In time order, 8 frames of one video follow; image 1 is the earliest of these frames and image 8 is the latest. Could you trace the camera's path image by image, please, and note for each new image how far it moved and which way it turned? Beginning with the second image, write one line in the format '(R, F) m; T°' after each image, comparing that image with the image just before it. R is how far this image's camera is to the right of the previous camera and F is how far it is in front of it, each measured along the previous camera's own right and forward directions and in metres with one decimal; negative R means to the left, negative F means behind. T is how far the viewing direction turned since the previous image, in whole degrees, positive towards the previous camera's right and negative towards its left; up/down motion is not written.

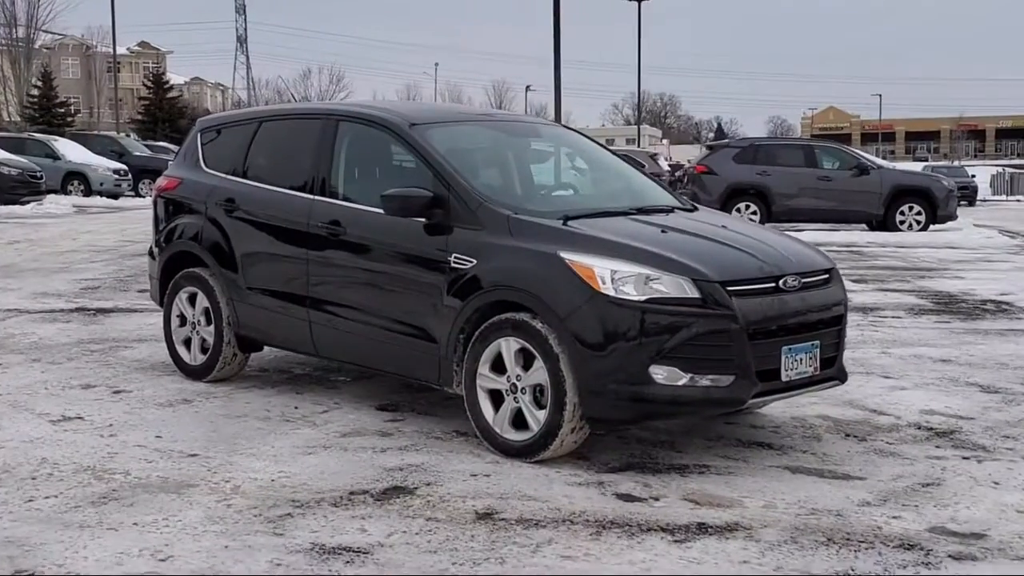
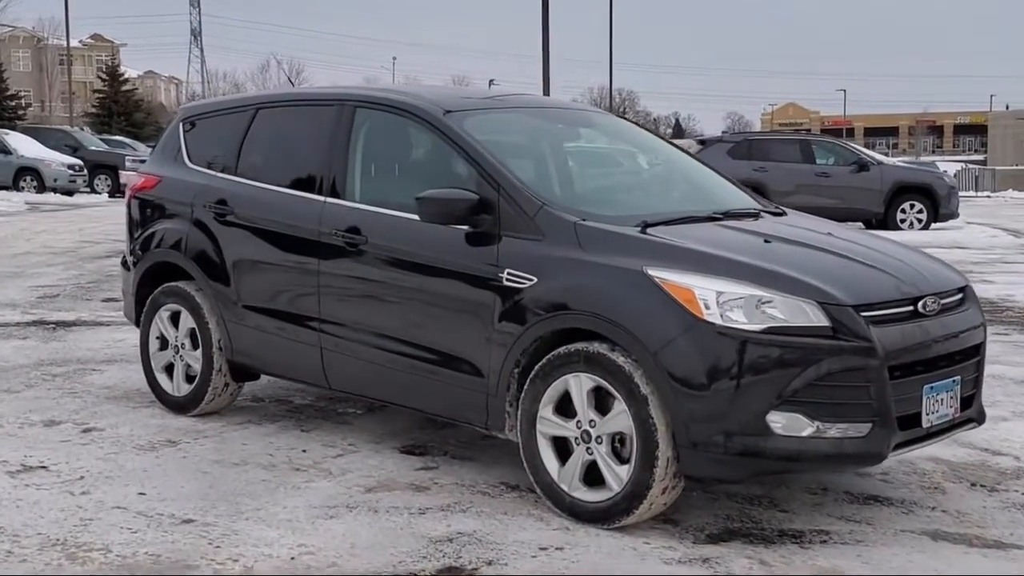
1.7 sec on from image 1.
(-0.3, +1.1) m; +2°
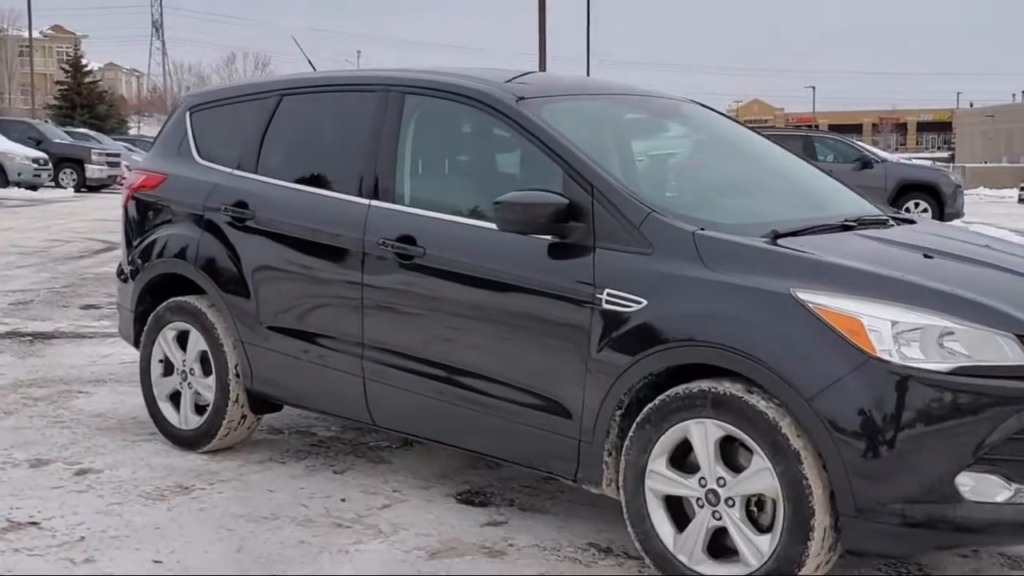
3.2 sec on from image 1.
(-0.4, +0.8) m; +1°
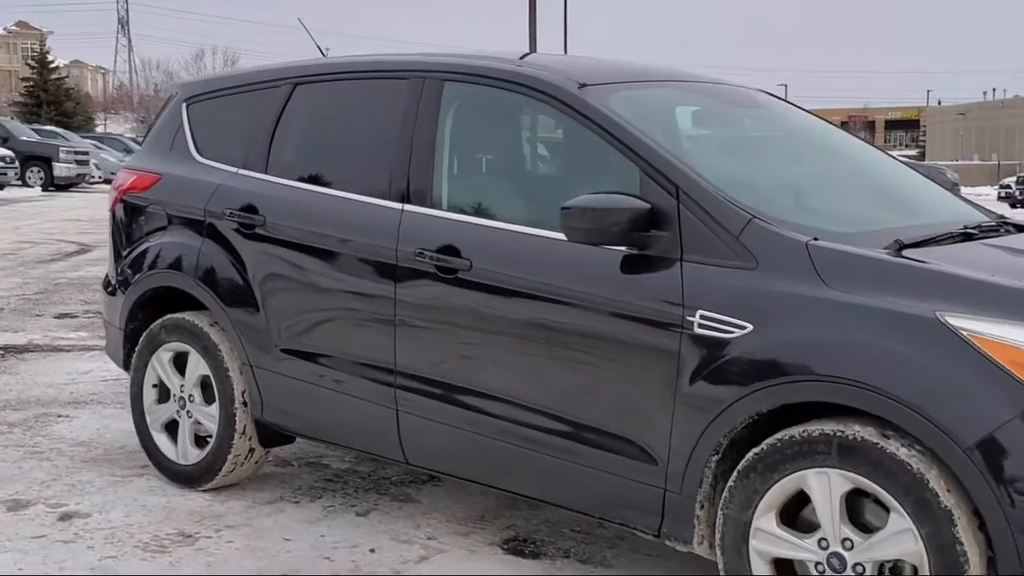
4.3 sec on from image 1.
(-0.2, +0.6) m; +1°
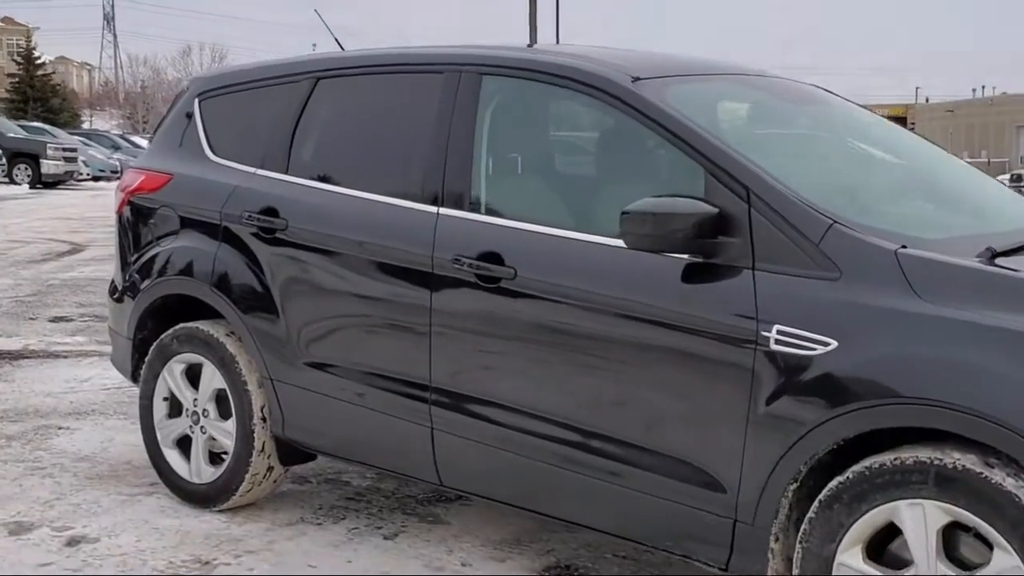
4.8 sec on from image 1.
(-0.1, +0.3) m; +1°
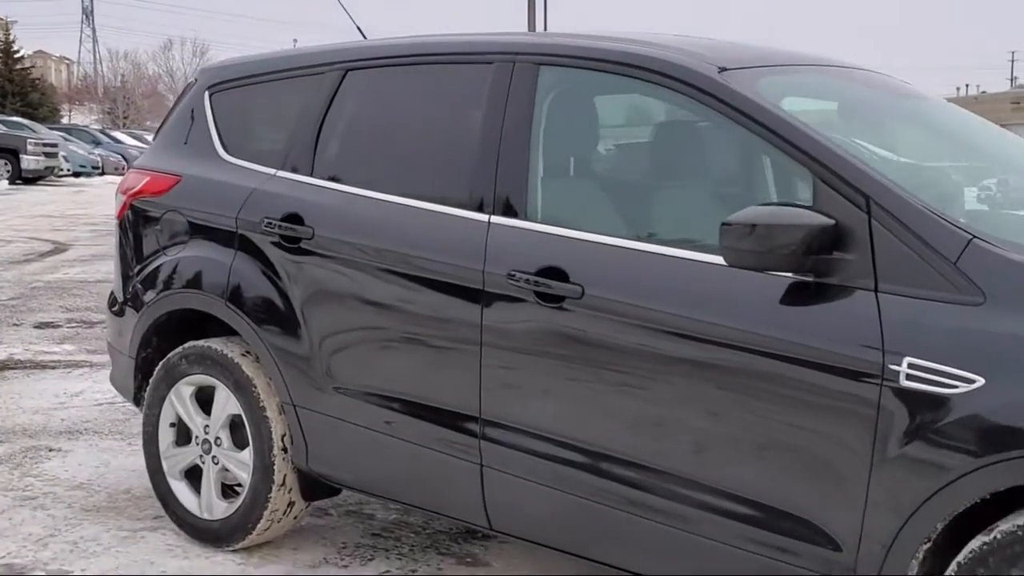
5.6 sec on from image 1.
(-0.2, +0.4) m; +1°
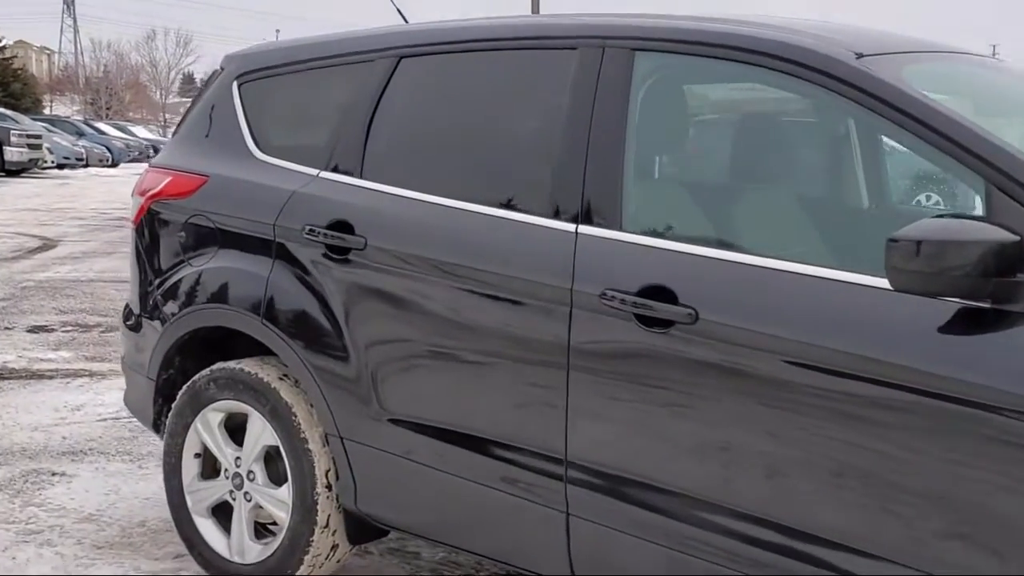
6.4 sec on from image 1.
(-0.2, +0.4) m; +1°
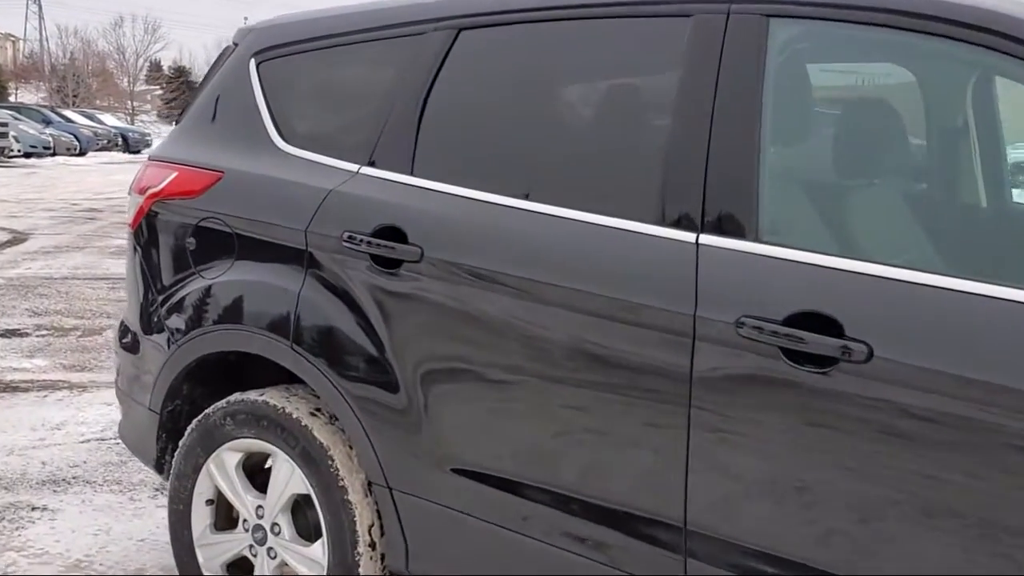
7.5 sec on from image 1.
(-0.2, +0.5) m; +1°
